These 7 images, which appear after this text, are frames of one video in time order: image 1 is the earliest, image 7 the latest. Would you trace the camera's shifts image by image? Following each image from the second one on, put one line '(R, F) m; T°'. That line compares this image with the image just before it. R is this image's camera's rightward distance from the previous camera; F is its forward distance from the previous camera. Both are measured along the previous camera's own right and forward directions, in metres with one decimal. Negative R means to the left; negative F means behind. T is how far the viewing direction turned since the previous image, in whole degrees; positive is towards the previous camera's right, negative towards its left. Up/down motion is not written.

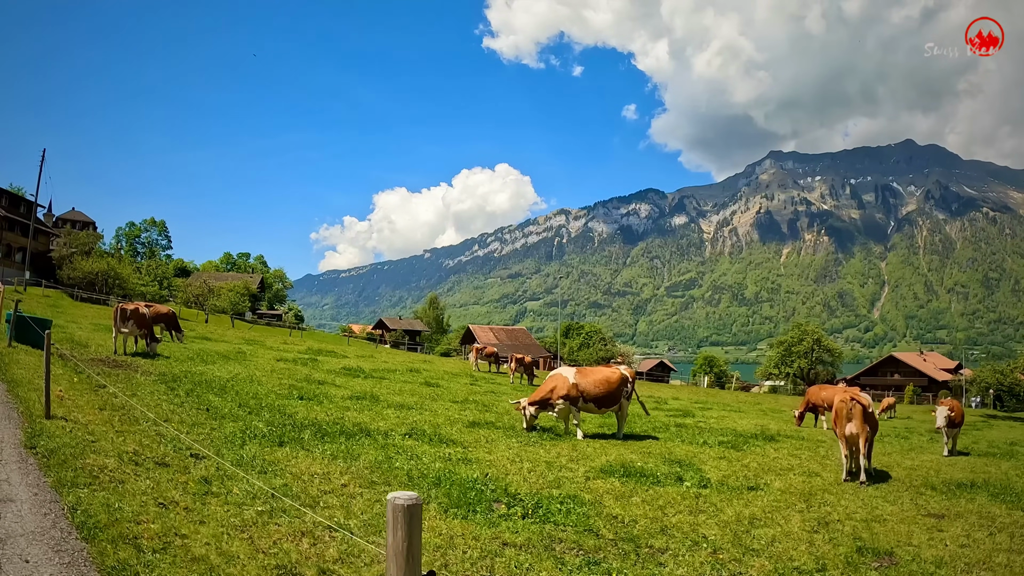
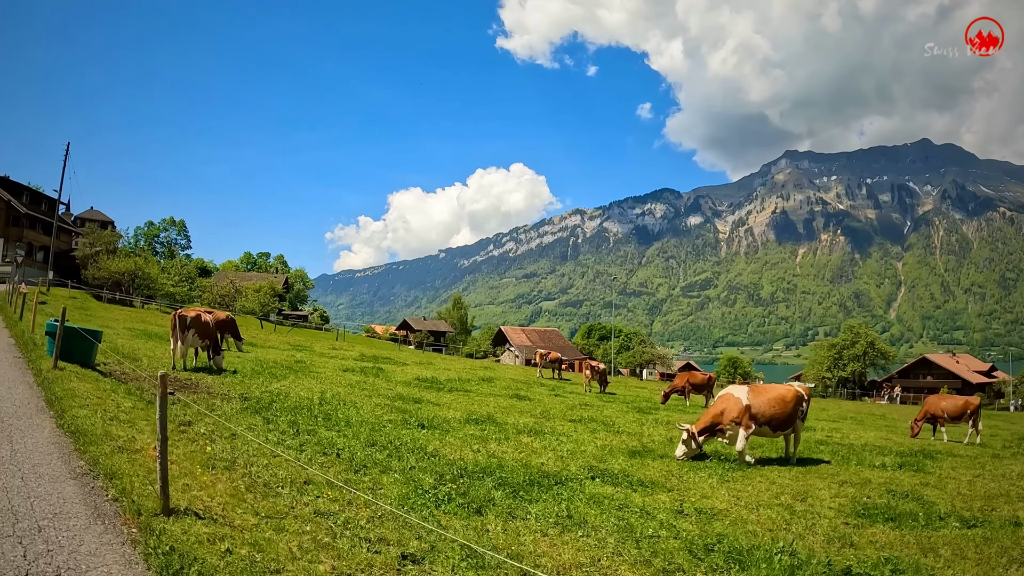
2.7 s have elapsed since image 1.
(-4.7, +4.4) m; -1°
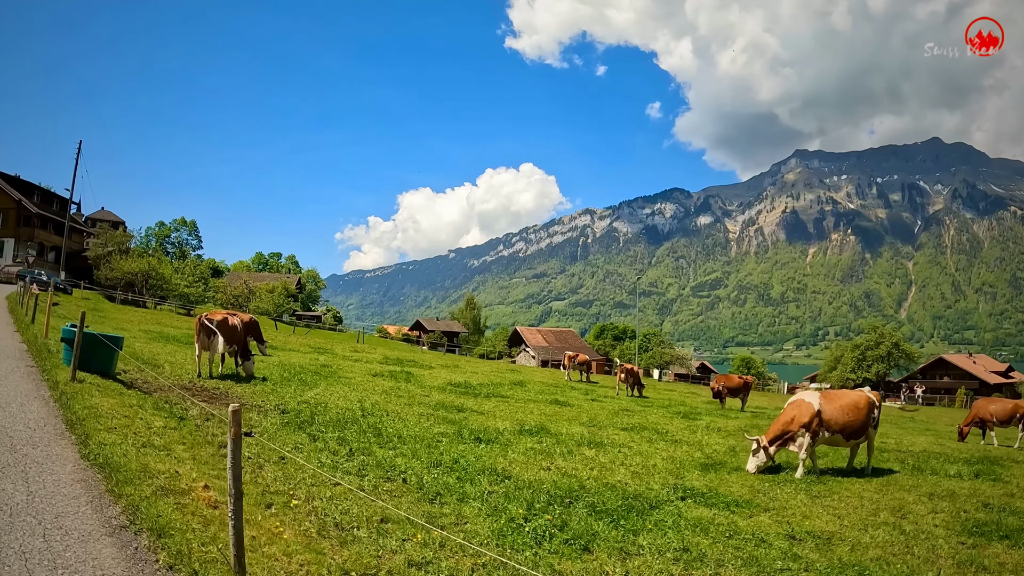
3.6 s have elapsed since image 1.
(-1.5, +1.7) m; -1°
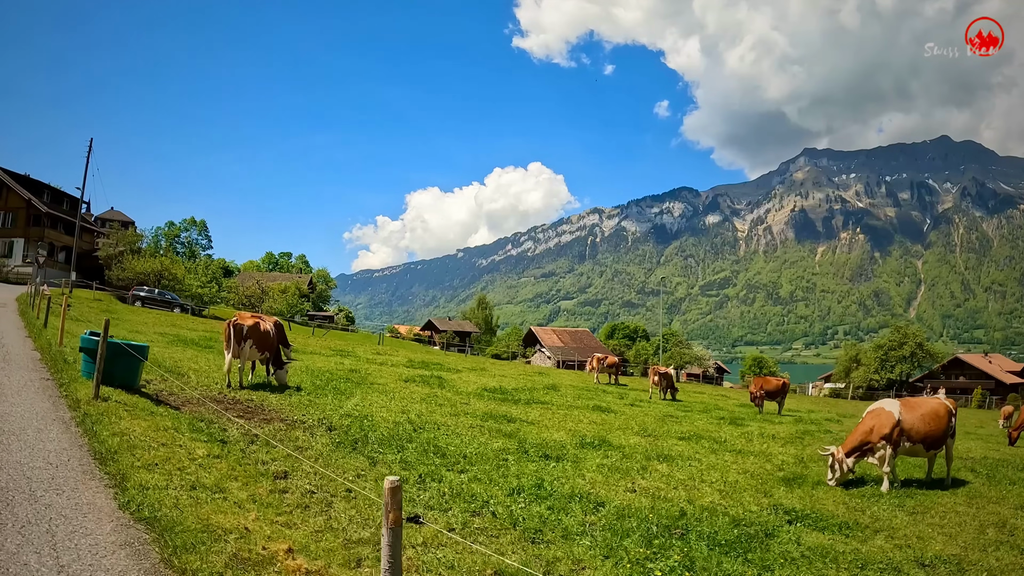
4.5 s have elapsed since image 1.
(-1.5, +1.6) m; -1°
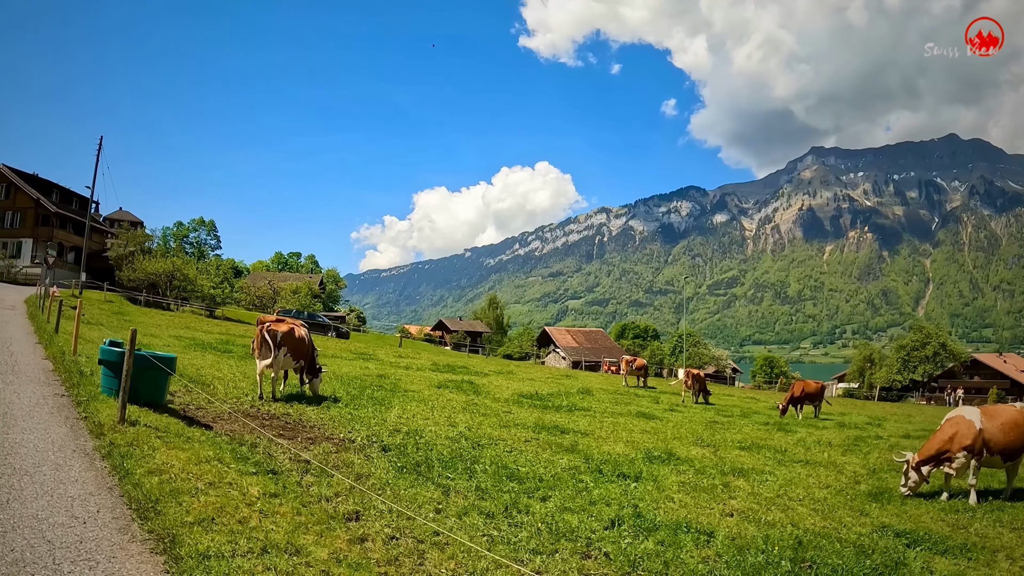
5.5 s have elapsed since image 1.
(-1.4, +1.5) m; 0°
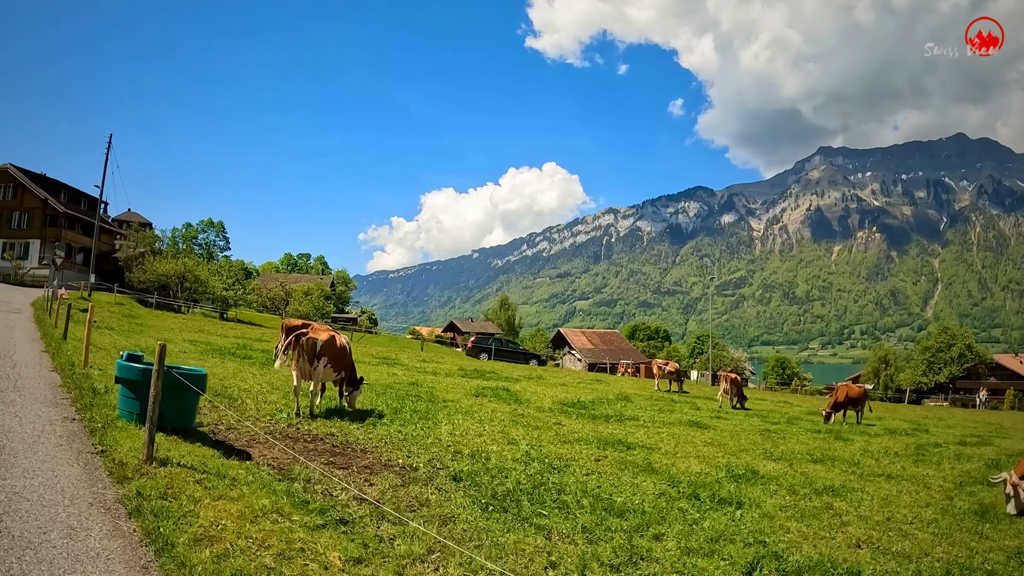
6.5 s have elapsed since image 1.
(-1.4, +1.7) m; 0°
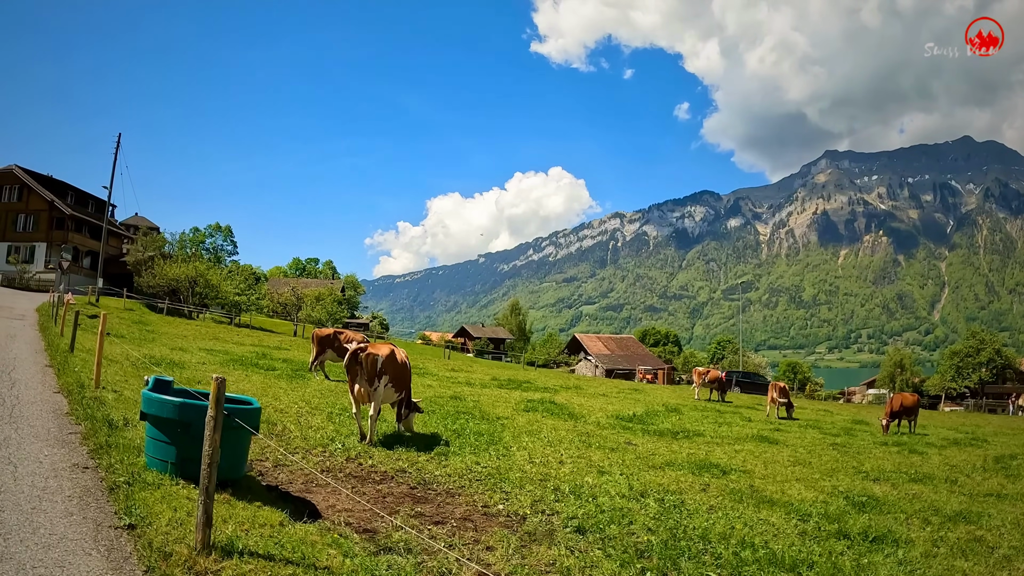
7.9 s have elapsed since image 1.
(-1.7, +2.0) m; 0°
